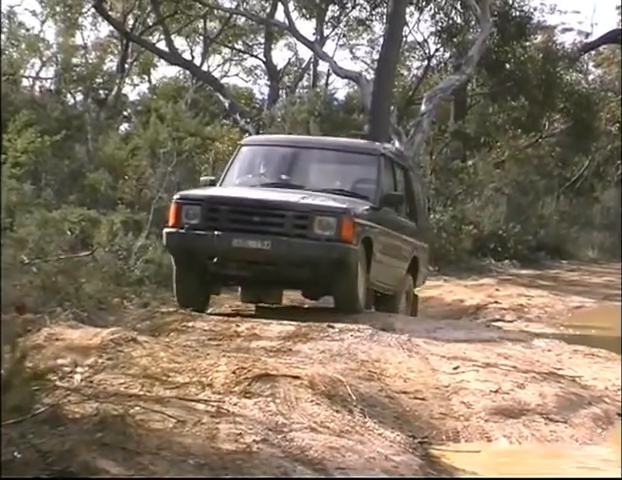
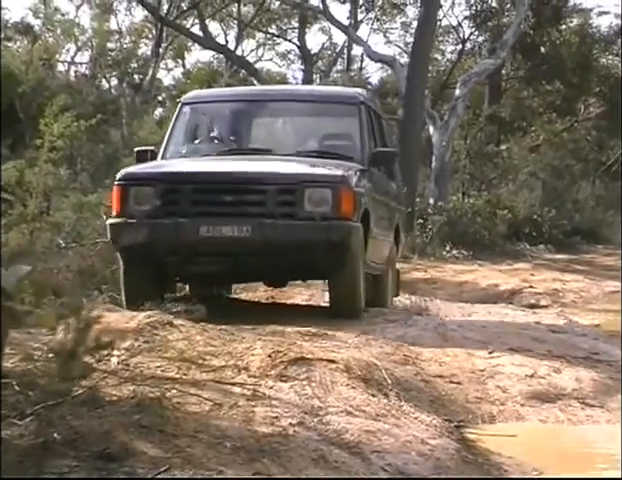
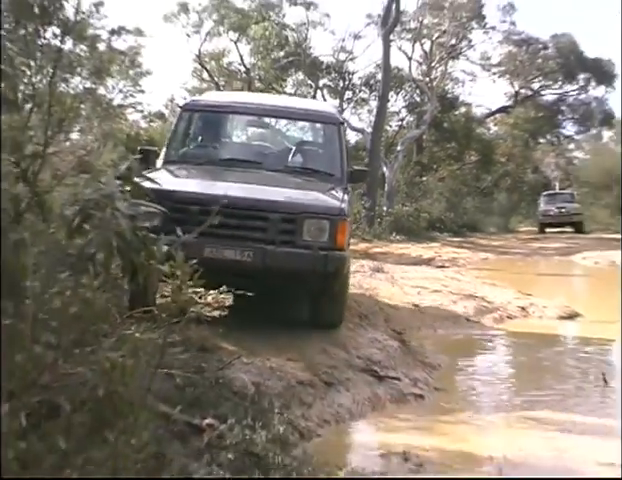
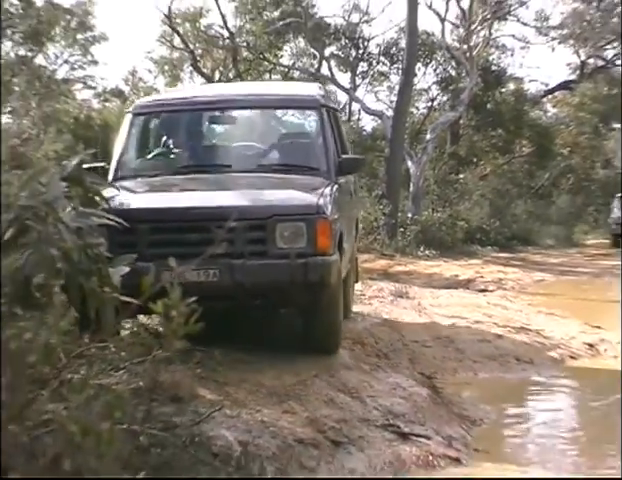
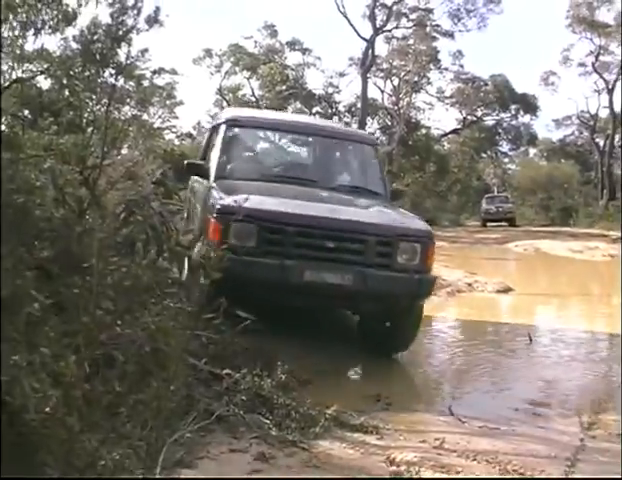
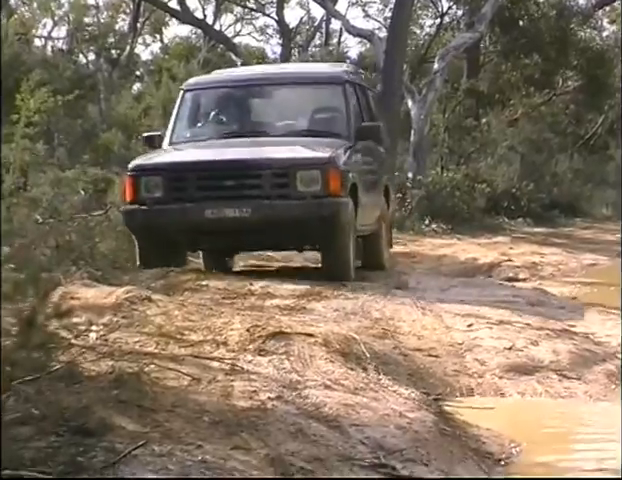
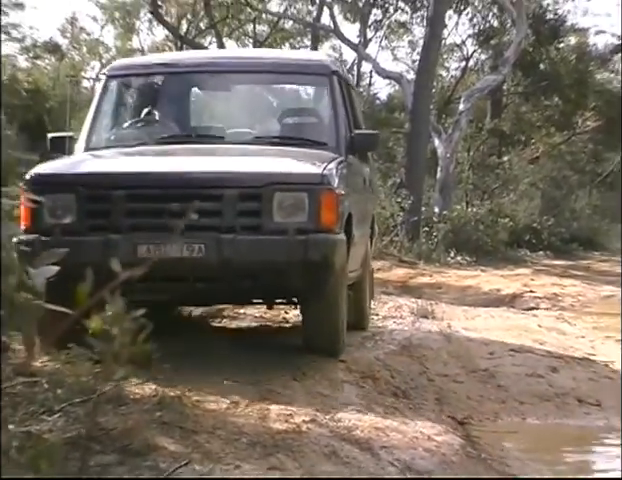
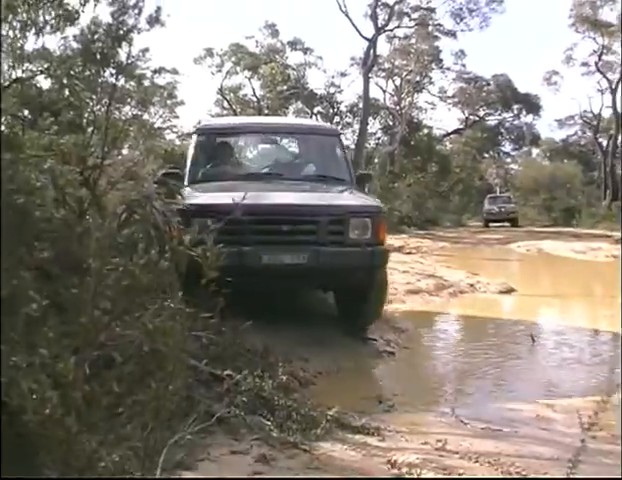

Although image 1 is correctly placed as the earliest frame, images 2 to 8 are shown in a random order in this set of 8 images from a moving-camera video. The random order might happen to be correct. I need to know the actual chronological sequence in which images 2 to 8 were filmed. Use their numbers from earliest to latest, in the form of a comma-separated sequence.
6, 2, 7, 4, 3, 8, 5
